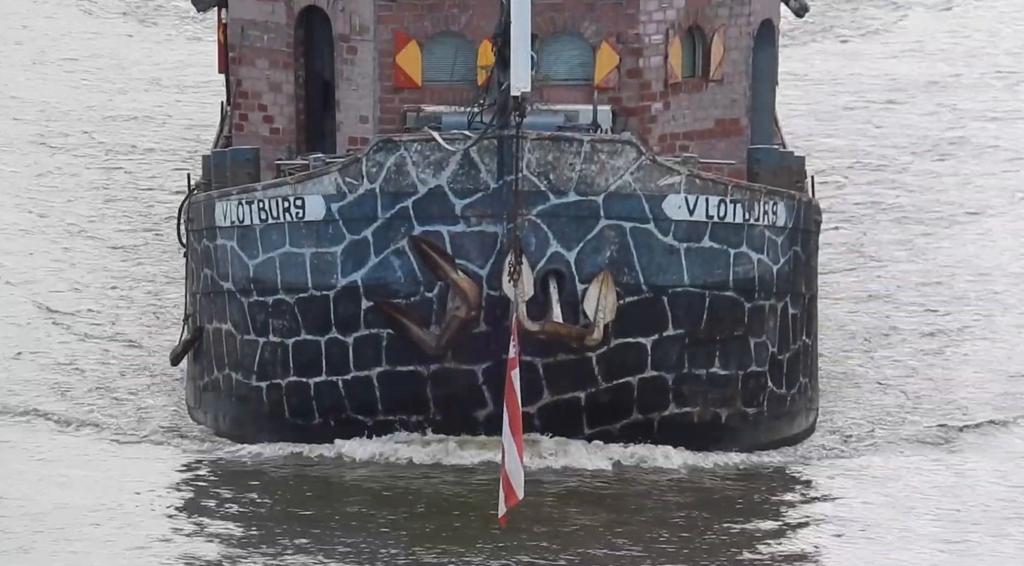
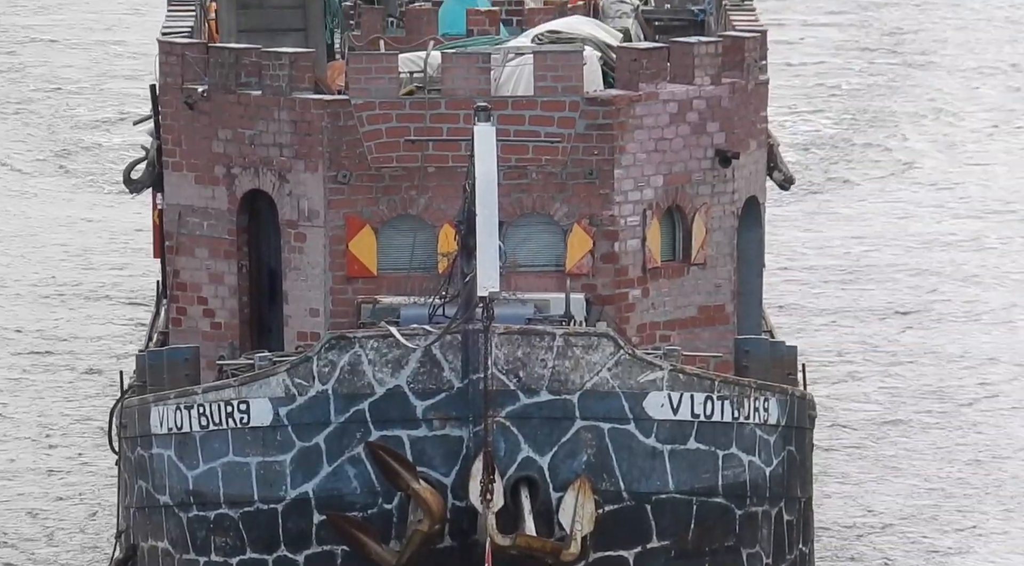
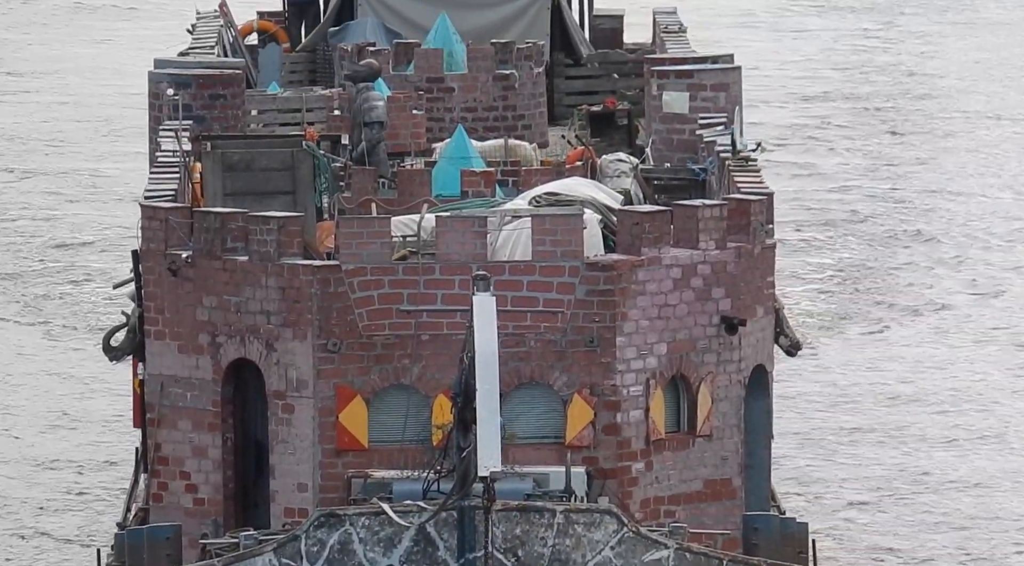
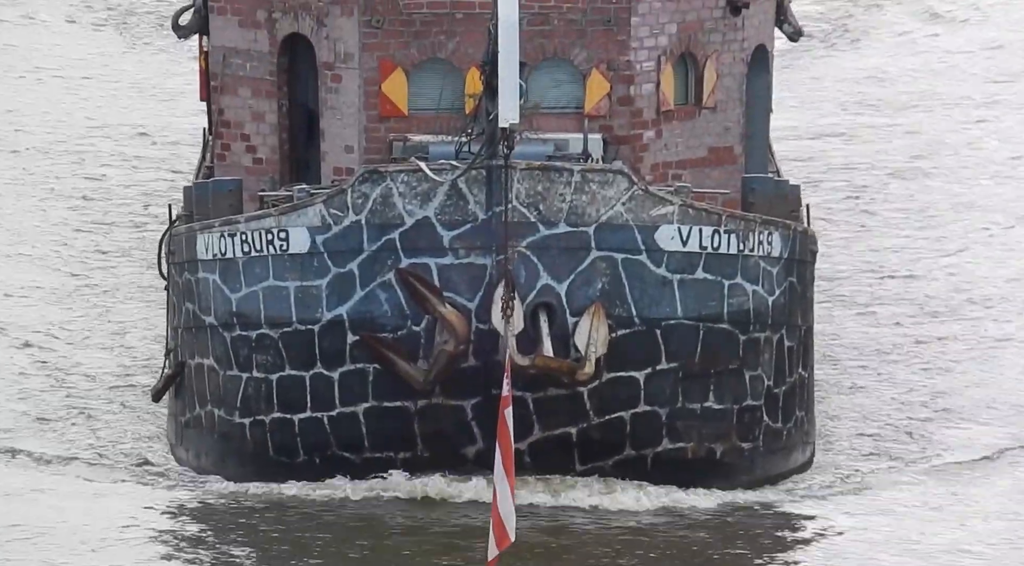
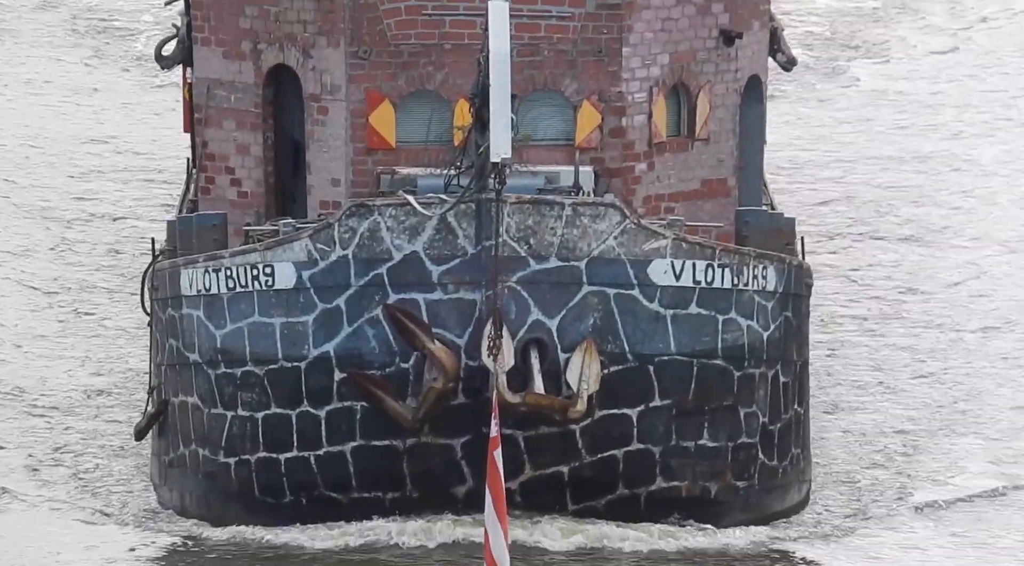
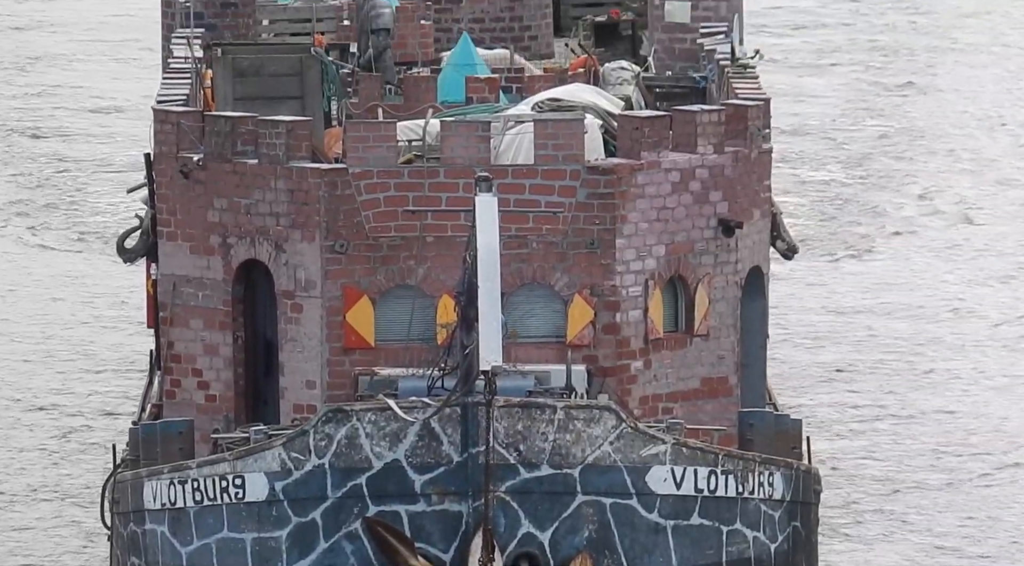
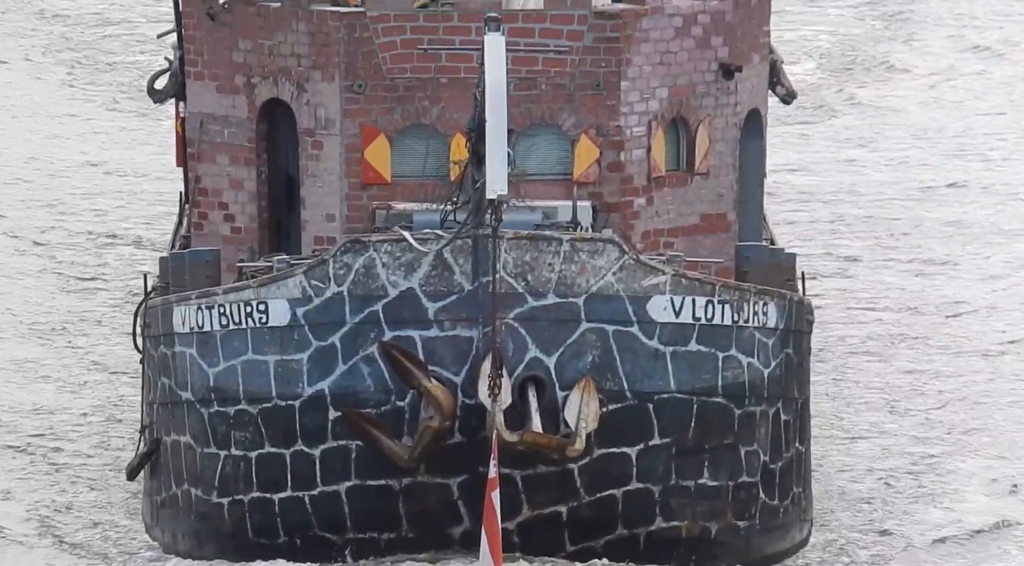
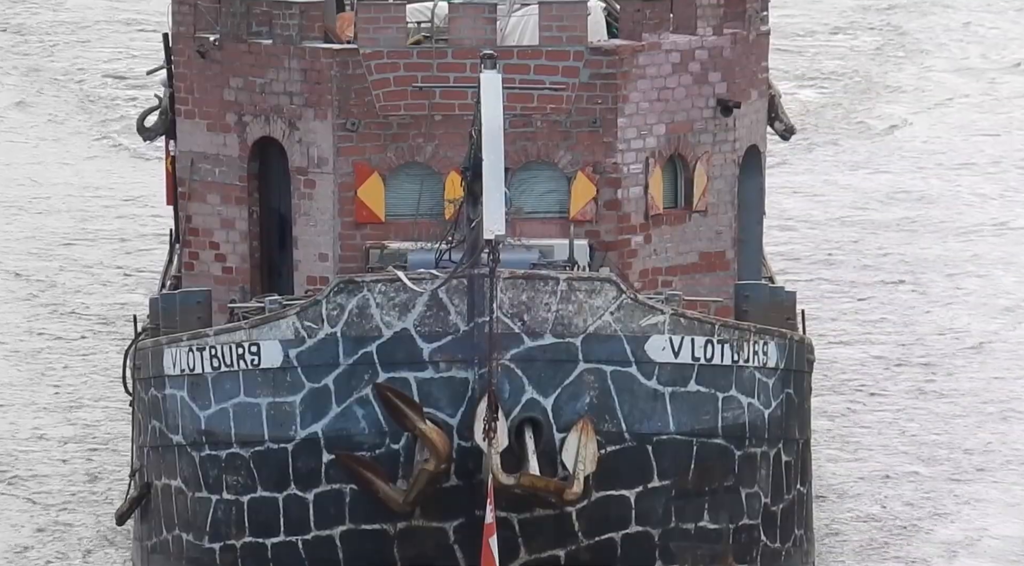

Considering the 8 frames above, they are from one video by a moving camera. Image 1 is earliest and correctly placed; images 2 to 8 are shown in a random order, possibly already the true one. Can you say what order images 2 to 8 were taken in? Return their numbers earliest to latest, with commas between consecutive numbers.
4, 5, 7, 8, 2, 6, 3
